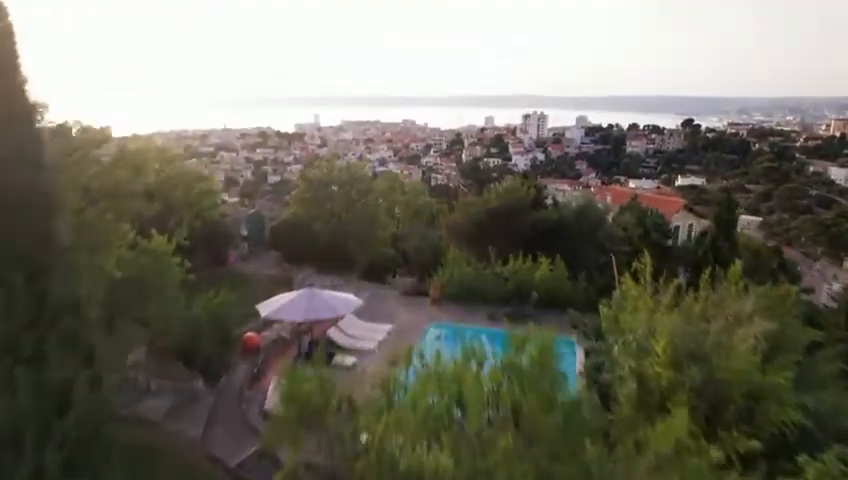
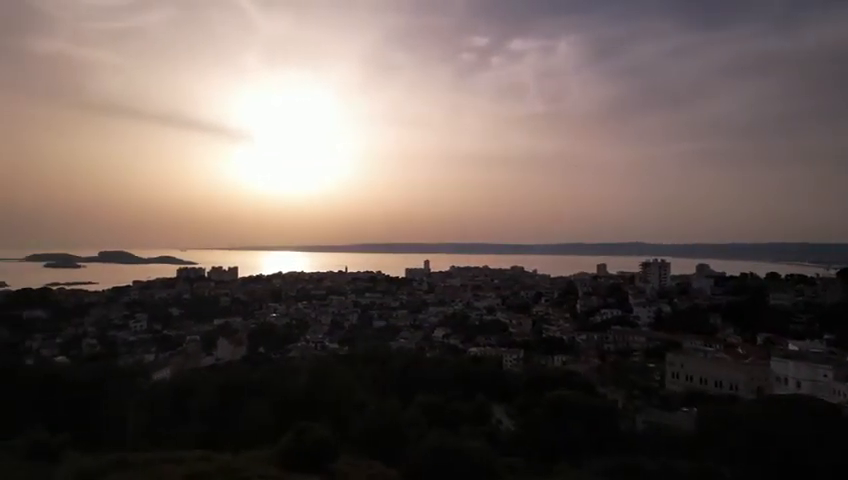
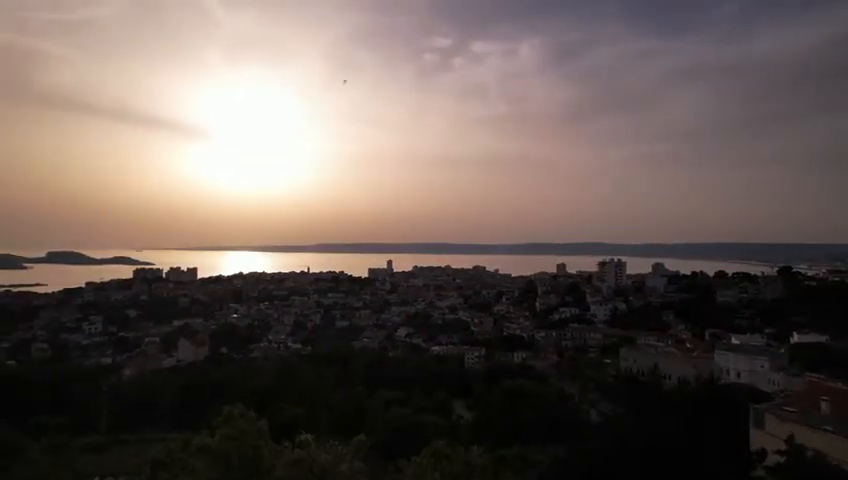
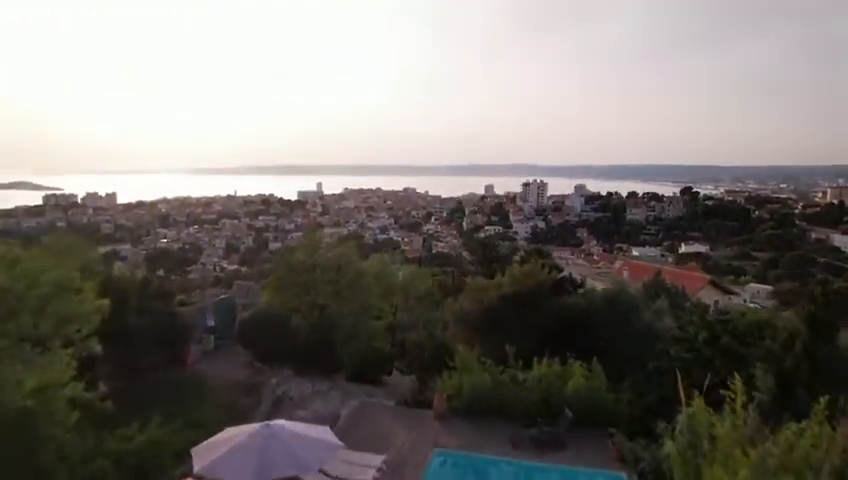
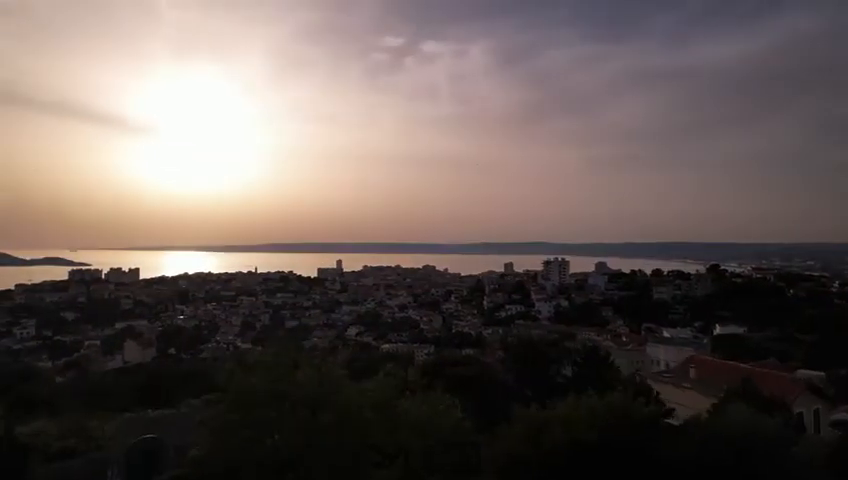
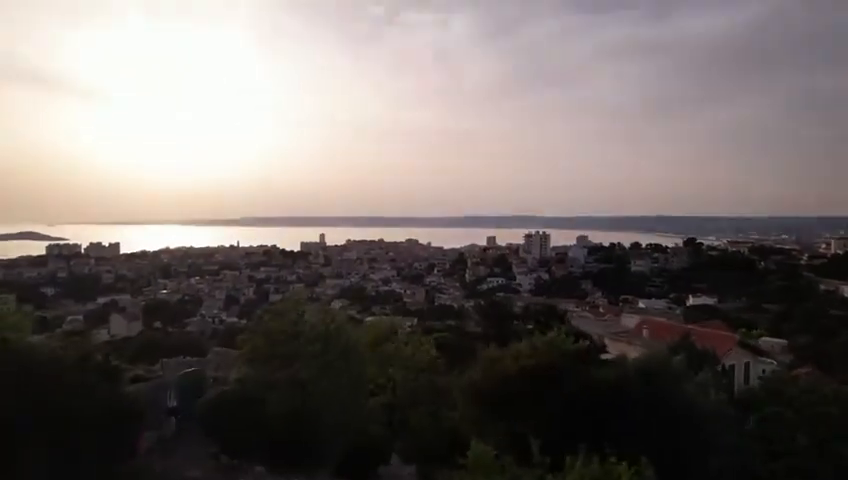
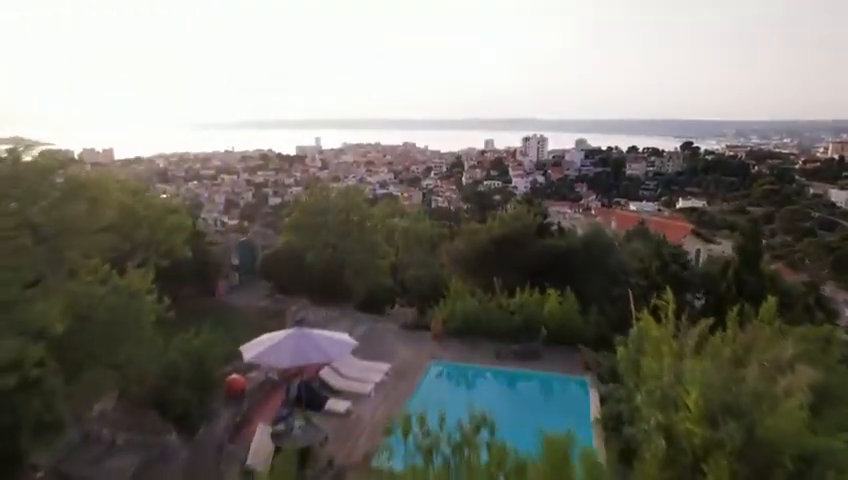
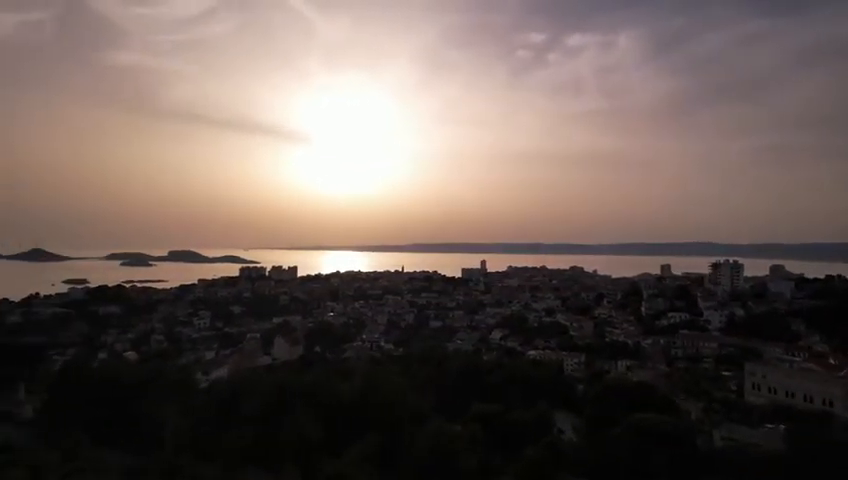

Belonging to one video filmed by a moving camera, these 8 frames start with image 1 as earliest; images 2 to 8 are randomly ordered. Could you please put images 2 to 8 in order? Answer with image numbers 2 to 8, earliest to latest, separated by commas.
7, 4, 6, 5, 3, 2, 8
